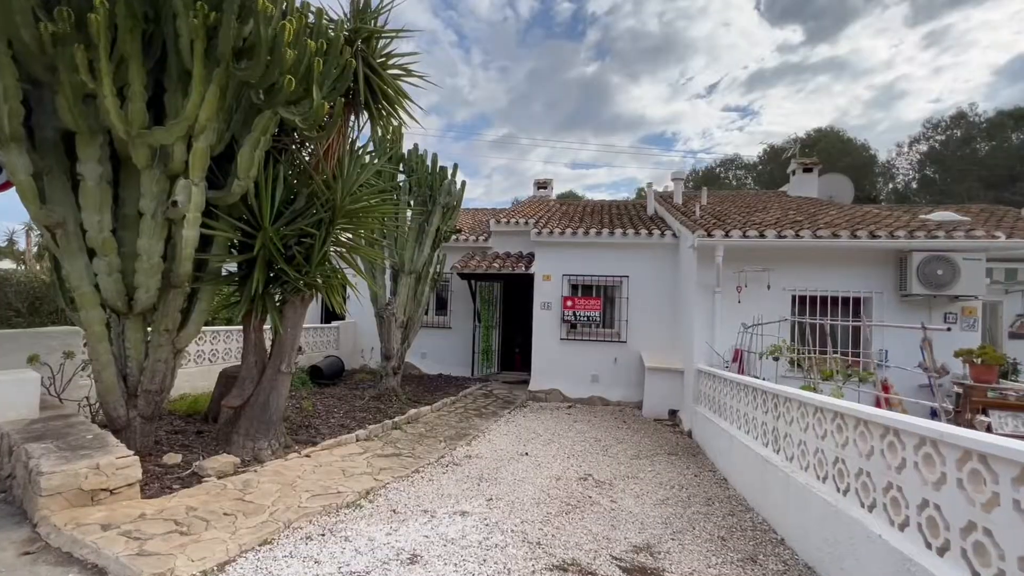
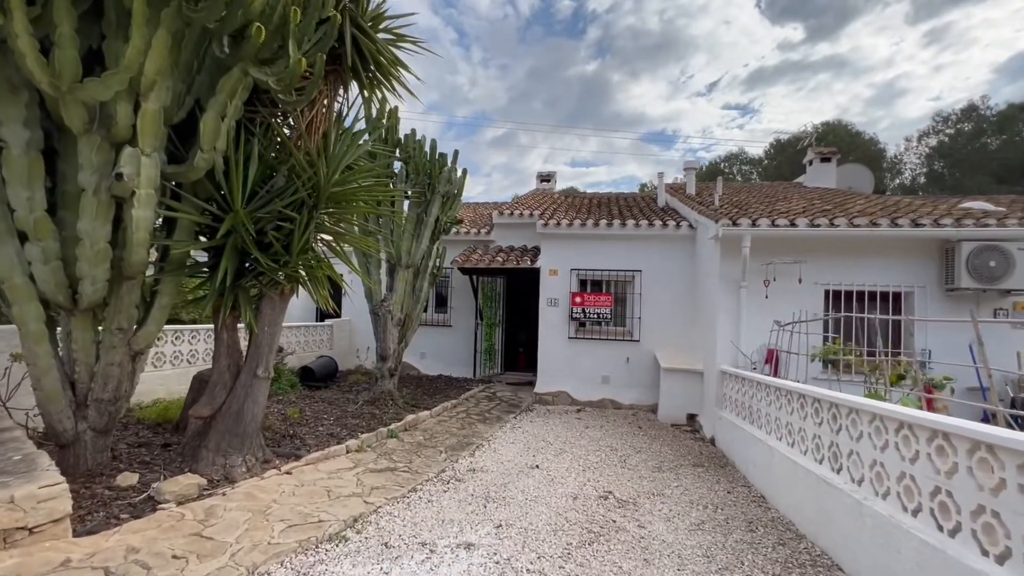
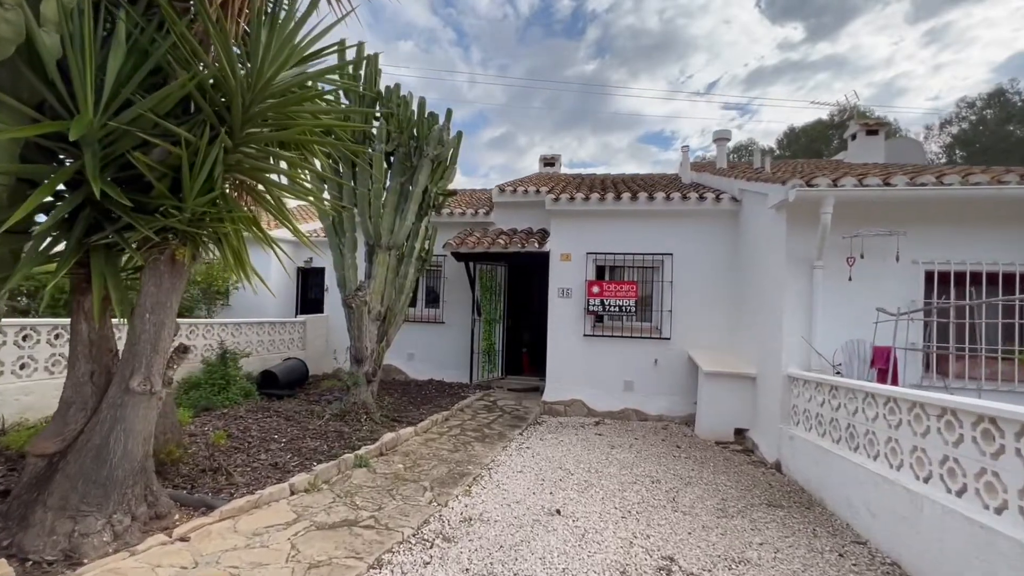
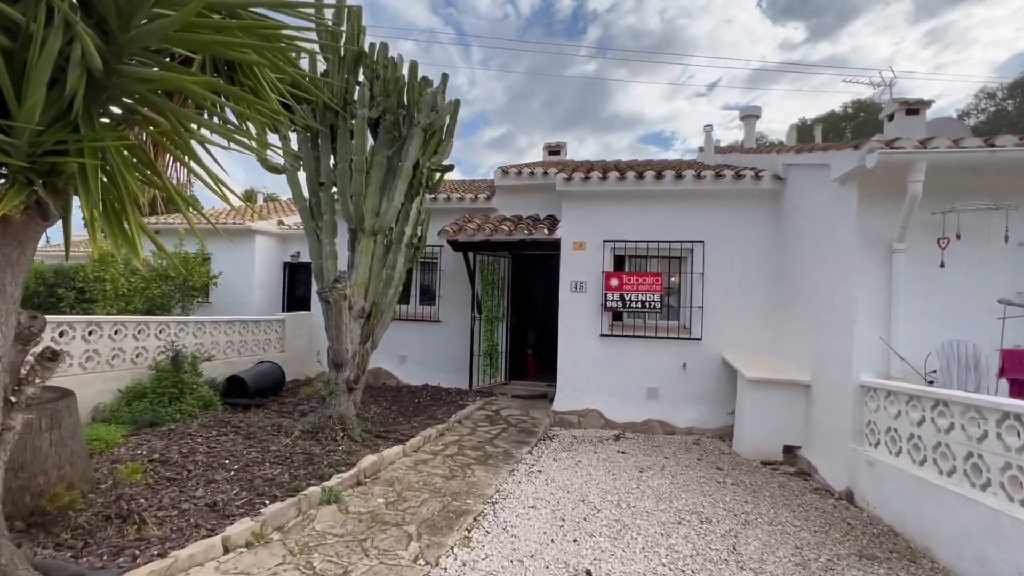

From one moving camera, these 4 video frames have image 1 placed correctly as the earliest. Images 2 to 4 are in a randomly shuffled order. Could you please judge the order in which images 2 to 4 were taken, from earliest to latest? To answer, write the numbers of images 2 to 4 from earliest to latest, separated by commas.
2, 3, 4
